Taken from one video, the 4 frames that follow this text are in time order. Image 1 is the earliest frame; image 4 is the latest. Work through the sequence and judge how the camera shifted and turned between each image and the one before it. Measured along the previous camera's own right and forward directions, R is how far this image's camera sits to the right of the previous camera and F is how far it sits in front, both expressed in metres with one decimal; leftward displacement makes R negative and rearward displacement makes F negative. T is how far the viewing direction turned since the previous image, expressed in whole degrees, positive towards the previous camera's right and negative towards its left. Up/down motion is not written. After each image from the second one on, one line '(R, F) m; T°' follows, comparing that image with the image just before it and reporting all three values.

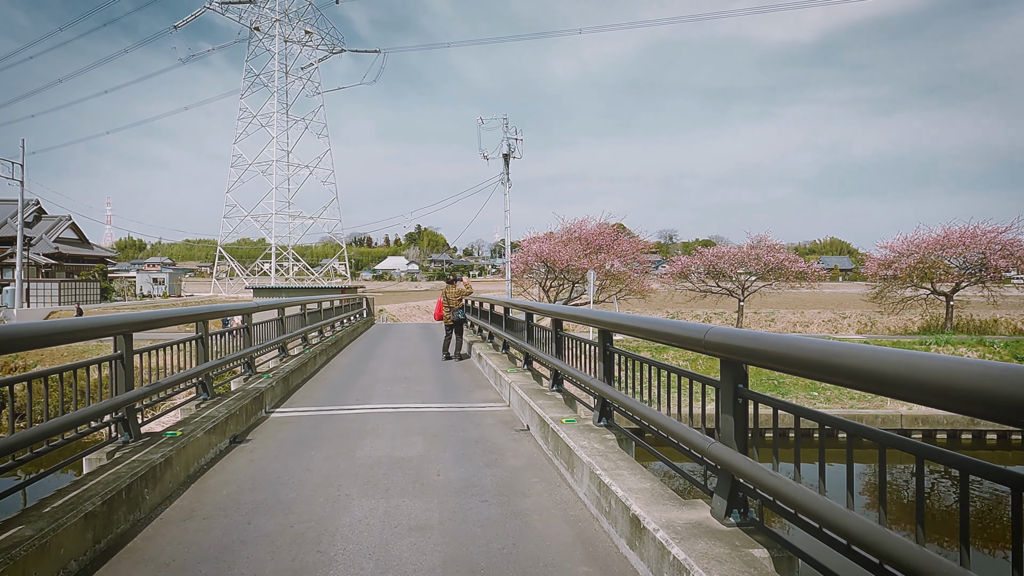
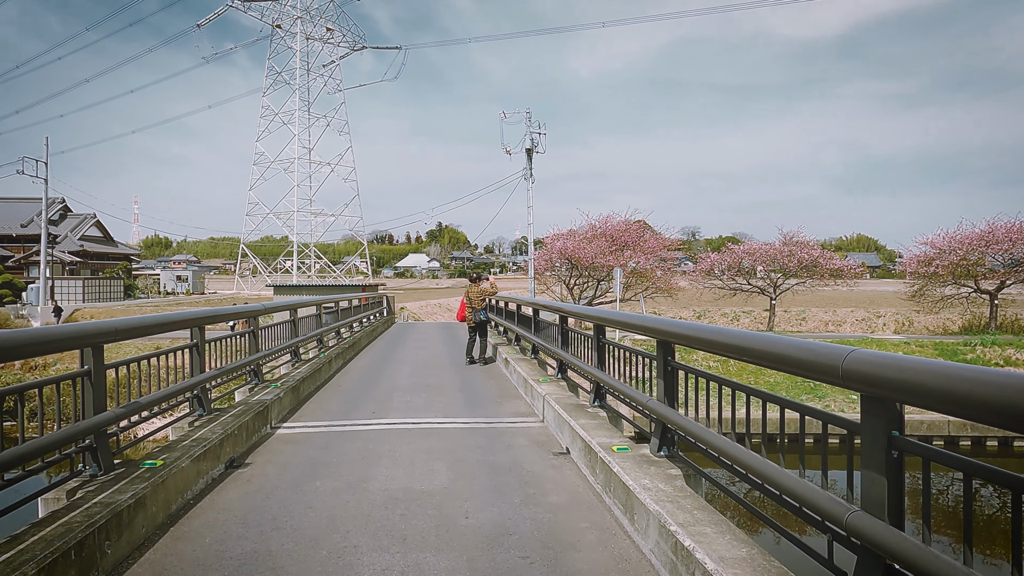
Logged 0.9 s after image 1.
(-0.1, +0.7) m; -2°
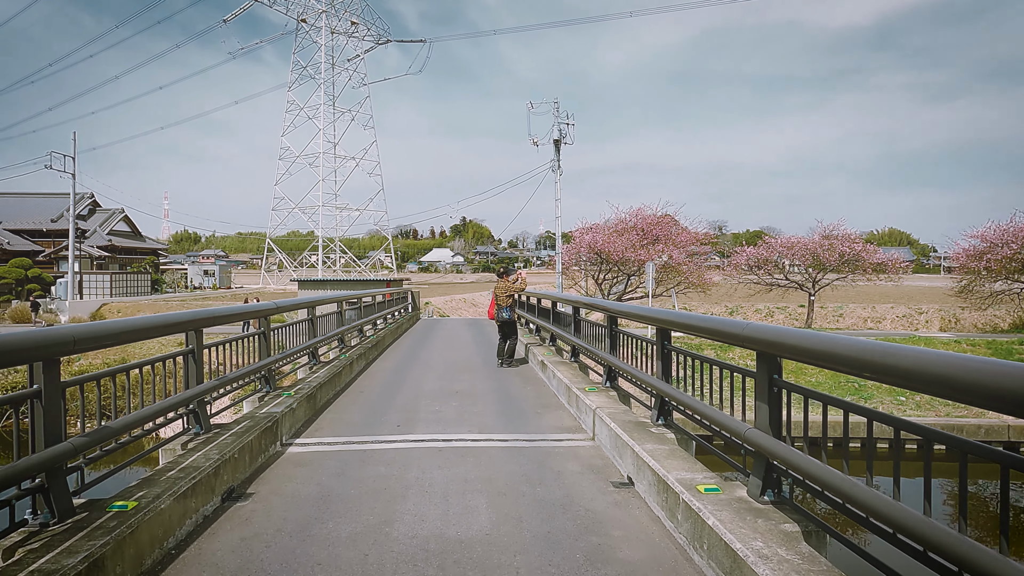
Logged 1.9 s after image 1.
(-0.2, +0.8) m; -2°
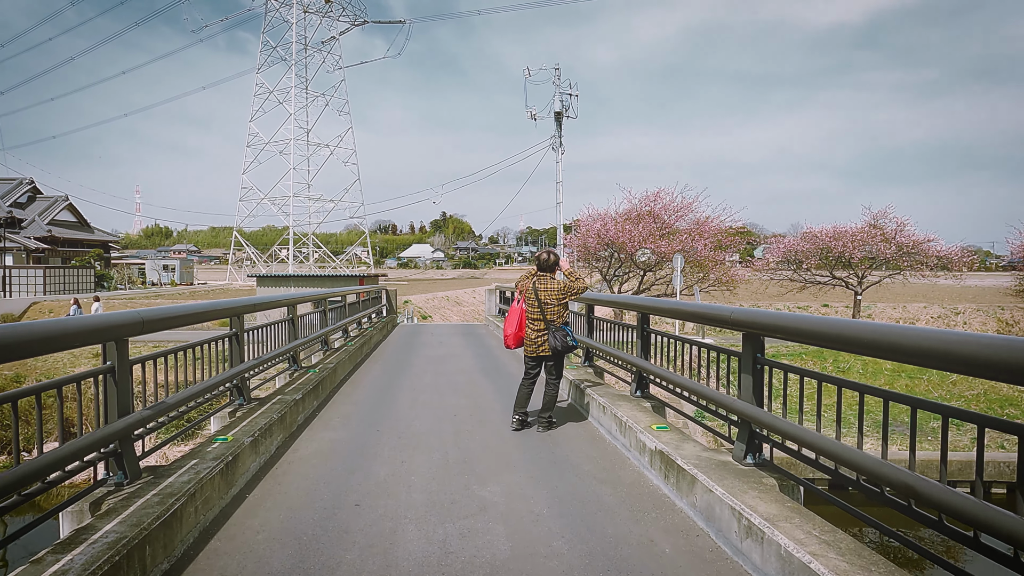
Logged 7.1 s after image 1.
(-0.6, +4.3) m; +2°
